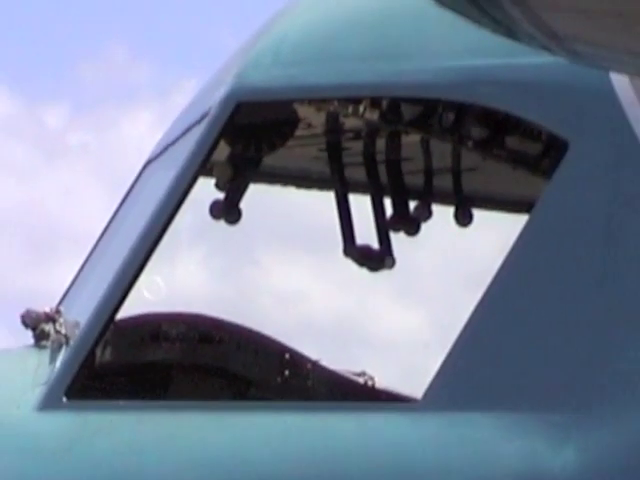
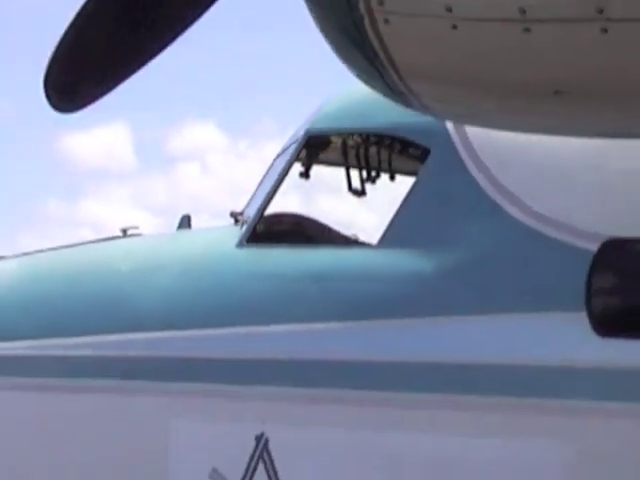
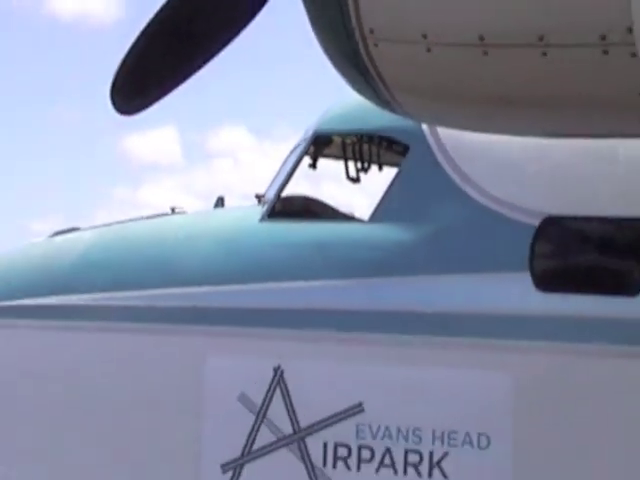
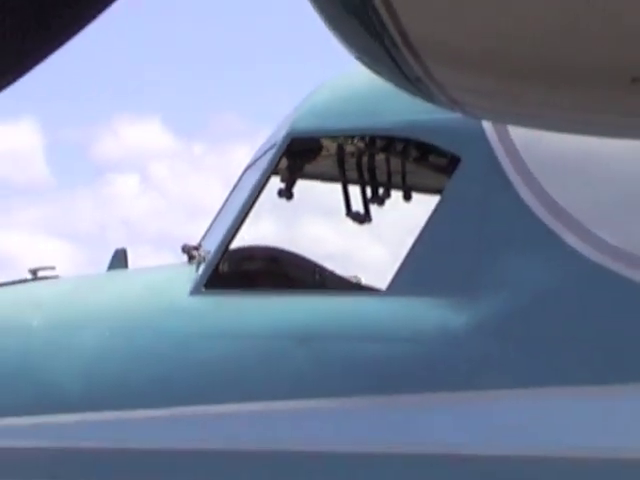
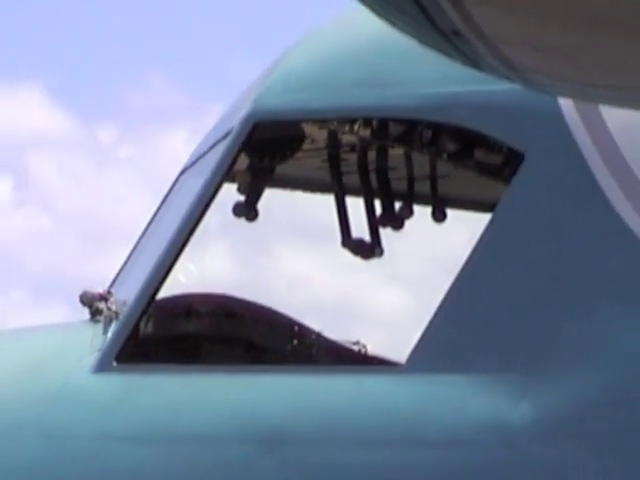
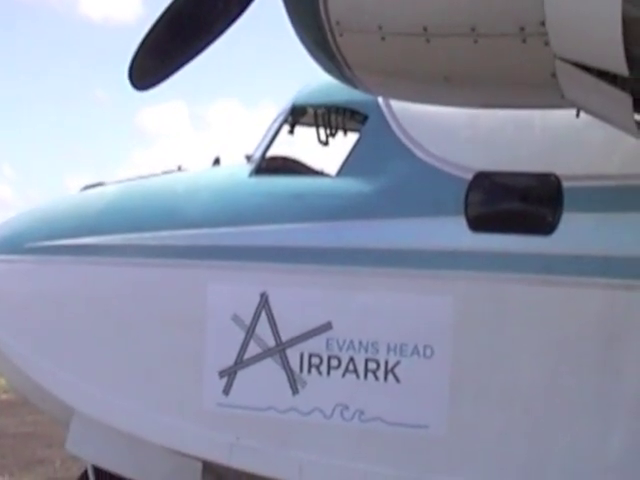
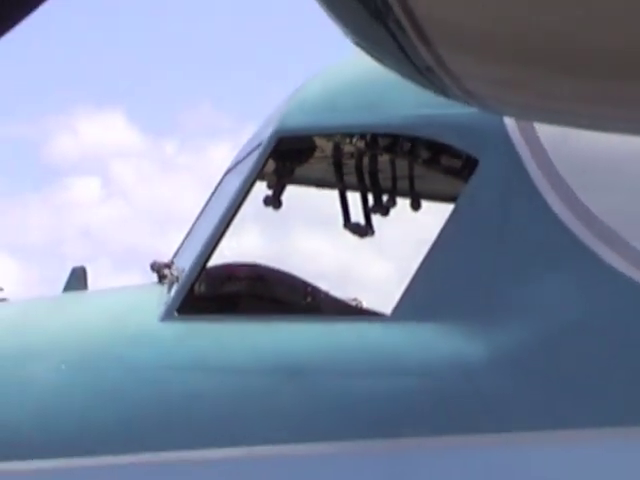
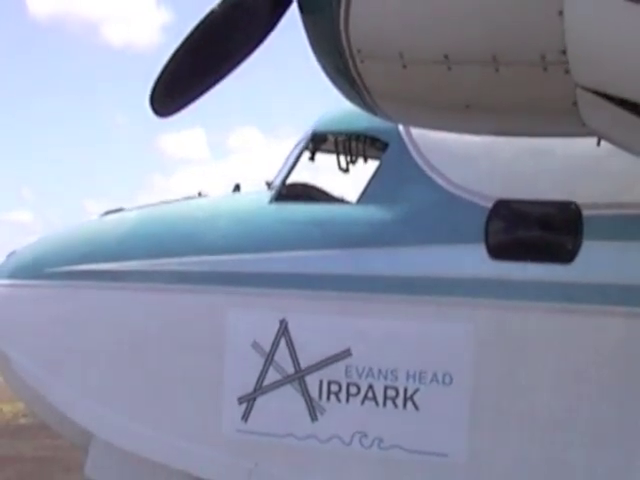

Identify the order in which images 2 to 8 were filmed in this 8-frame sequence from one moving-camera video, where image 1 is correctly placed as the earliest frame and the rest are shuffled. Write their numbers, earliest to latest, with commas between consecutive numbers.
5, 7, 4, 2, 3, 8, 6
